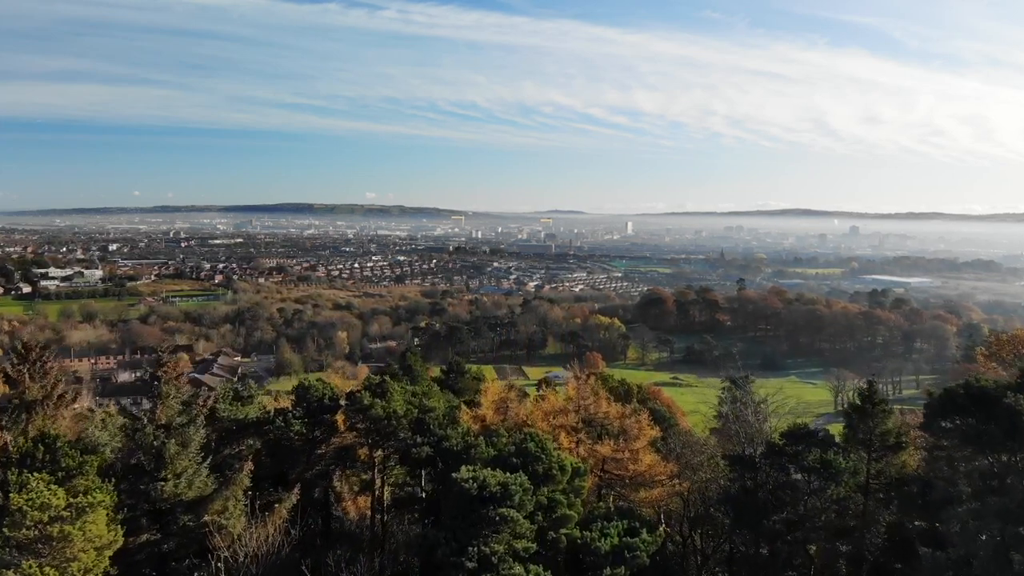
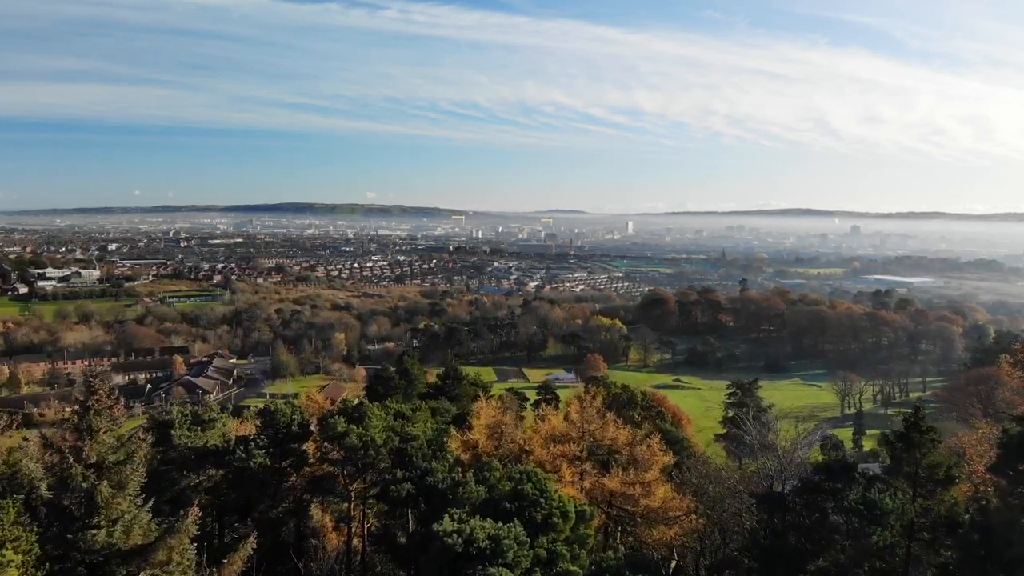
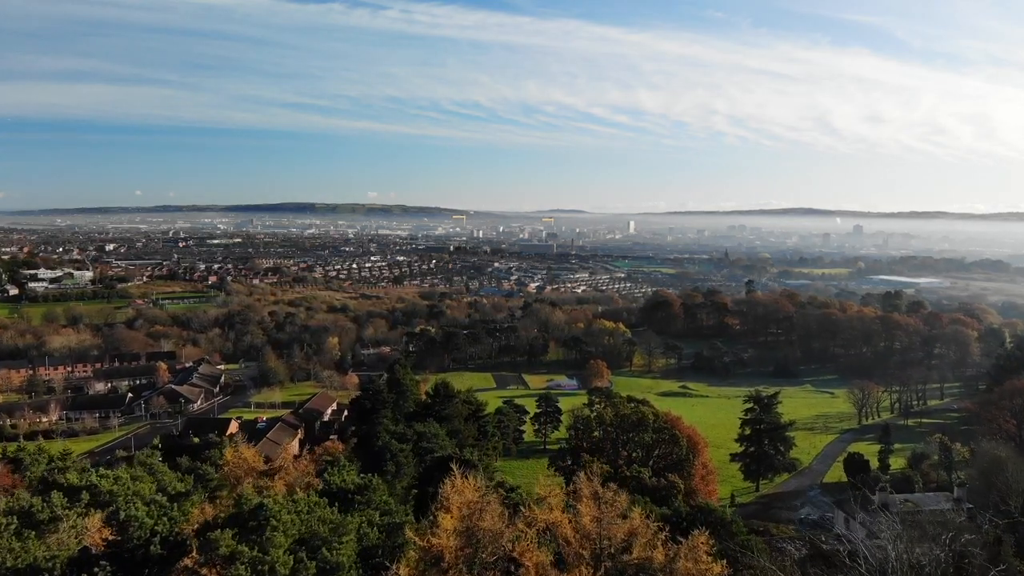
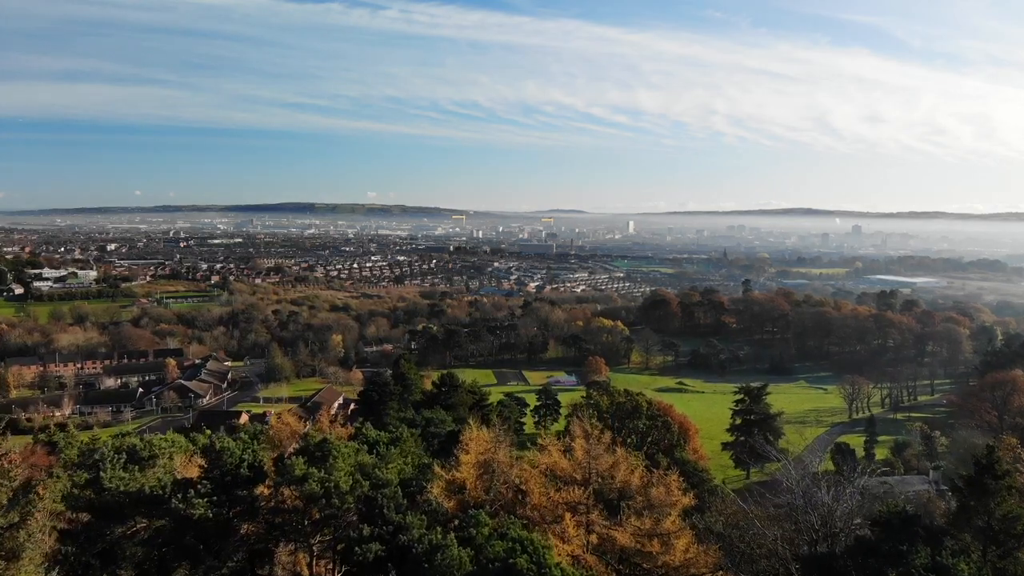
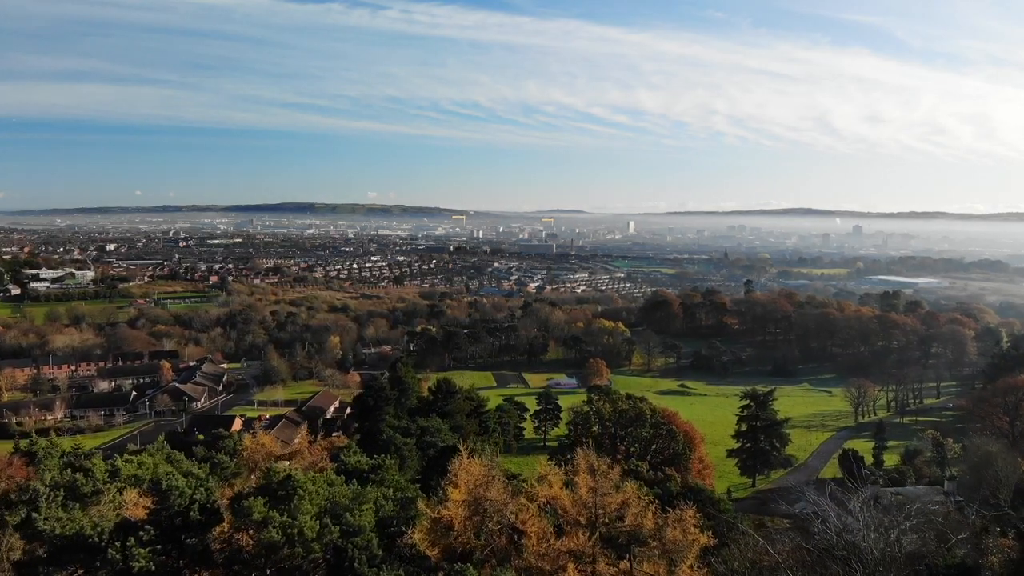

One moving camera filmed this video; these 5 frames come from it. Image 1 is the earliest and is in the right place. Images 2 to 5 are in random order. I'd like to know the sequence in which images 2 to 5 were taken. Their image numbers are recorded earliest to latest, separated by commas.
2, 4, 5, 3
